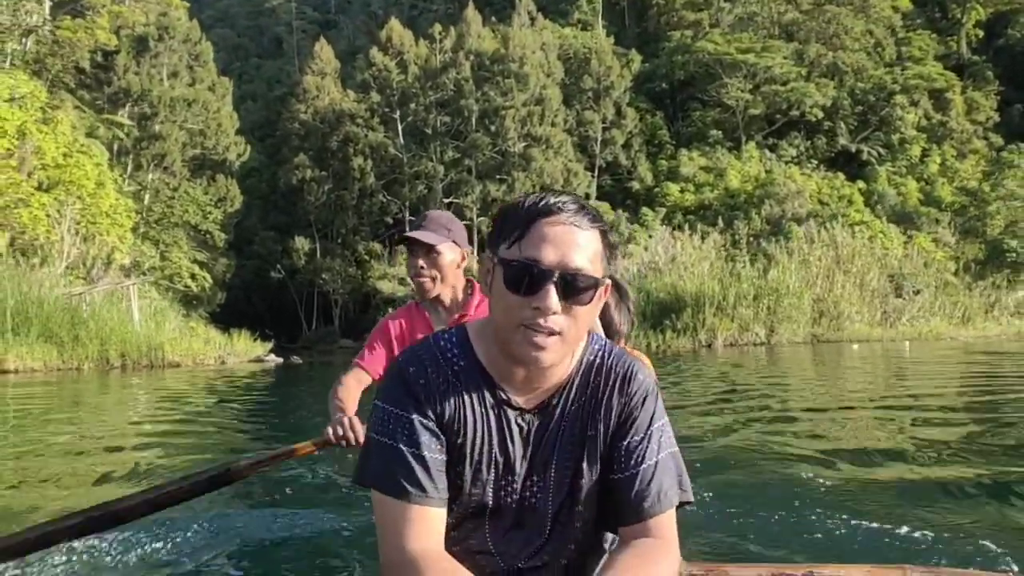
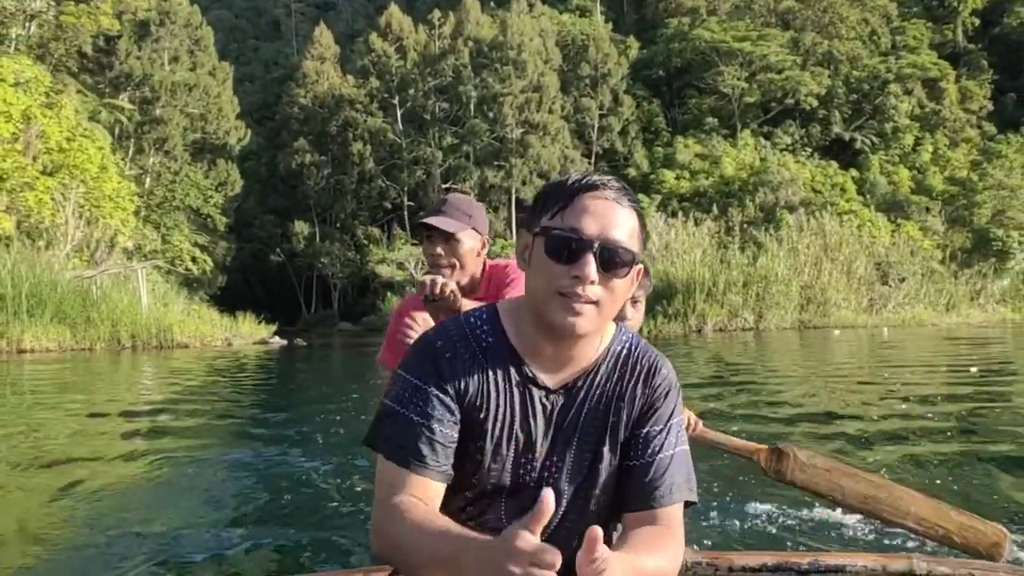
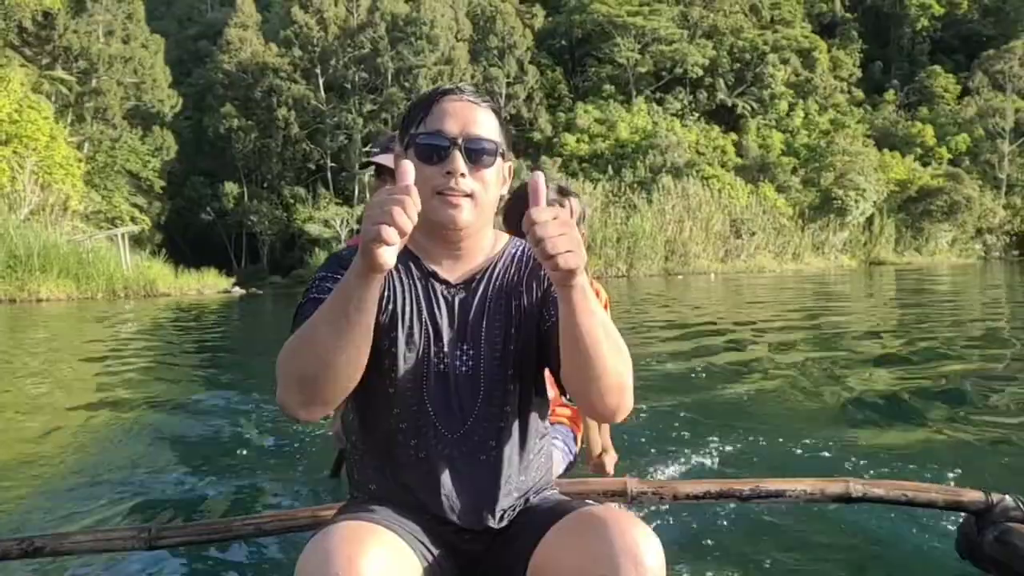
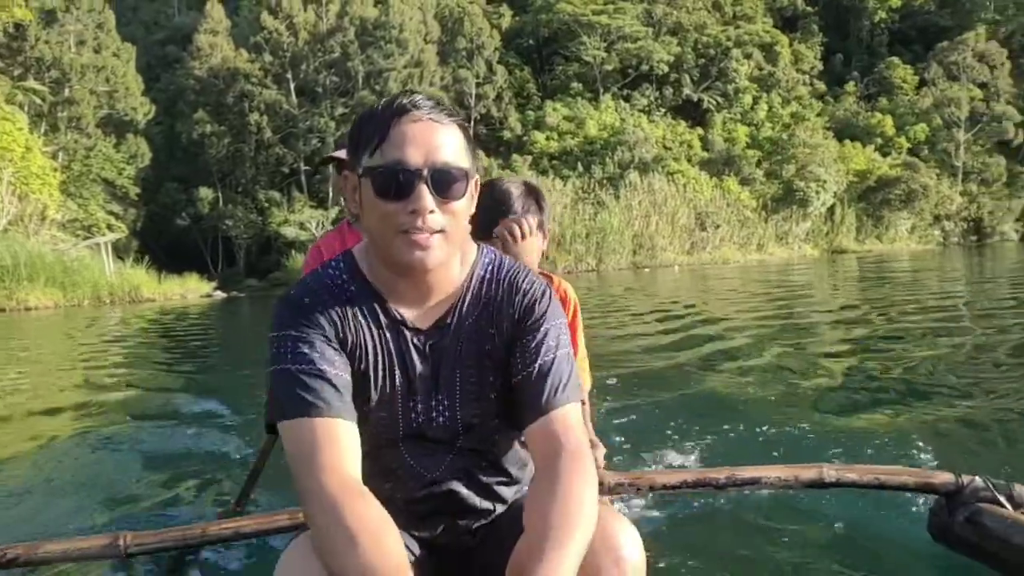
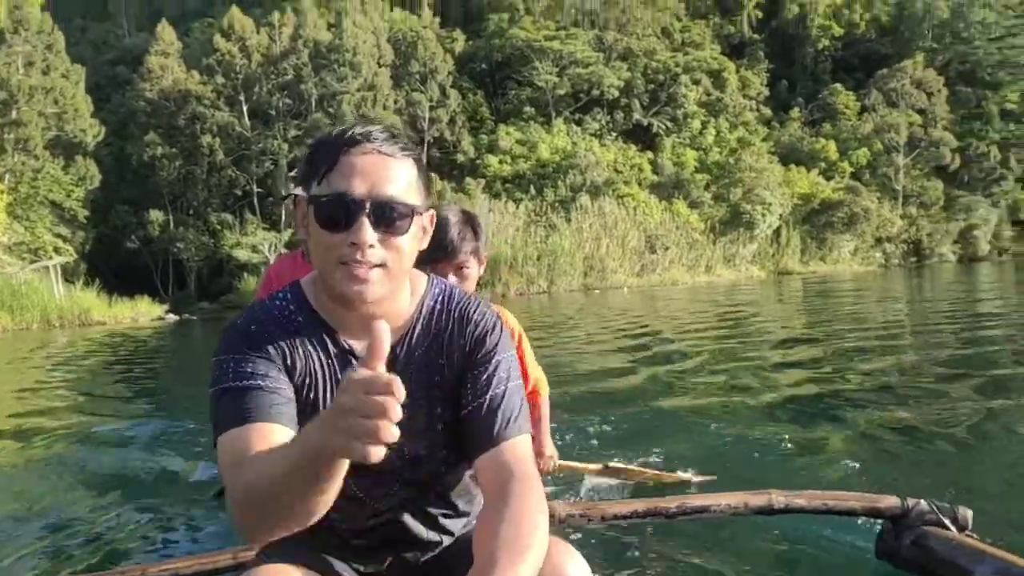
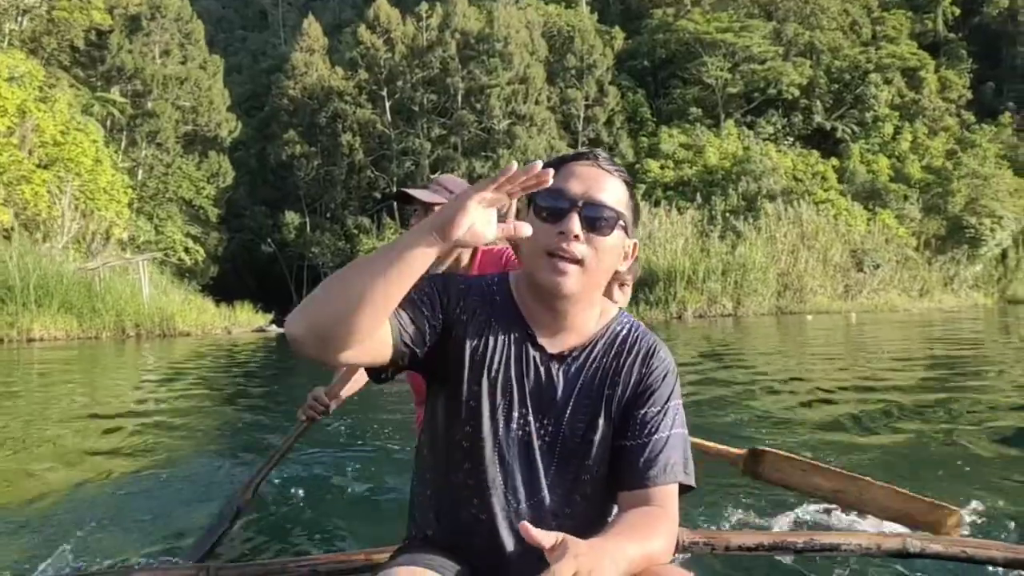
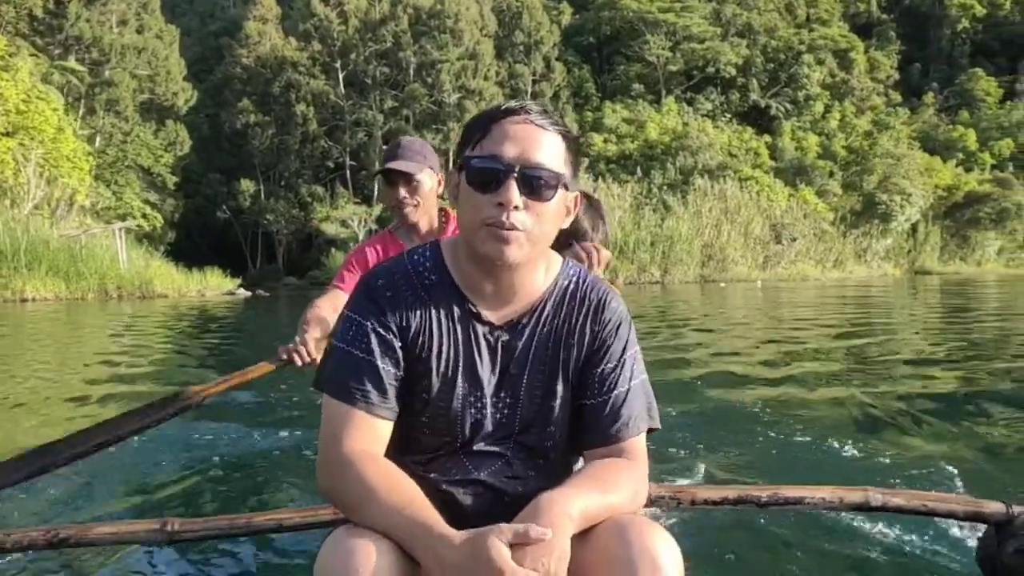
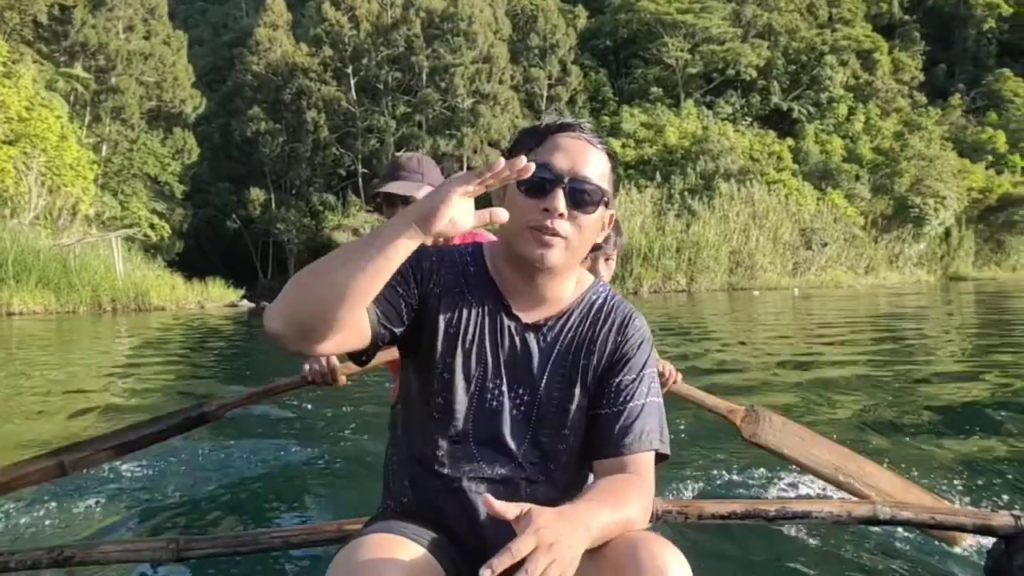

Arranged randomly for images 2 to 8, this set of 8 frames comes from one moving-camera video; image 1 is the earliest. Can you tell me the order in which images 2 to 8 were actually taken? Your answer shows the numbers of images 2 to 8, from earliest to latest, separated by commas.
2, 6, 8, 7, 3, 4, 5
